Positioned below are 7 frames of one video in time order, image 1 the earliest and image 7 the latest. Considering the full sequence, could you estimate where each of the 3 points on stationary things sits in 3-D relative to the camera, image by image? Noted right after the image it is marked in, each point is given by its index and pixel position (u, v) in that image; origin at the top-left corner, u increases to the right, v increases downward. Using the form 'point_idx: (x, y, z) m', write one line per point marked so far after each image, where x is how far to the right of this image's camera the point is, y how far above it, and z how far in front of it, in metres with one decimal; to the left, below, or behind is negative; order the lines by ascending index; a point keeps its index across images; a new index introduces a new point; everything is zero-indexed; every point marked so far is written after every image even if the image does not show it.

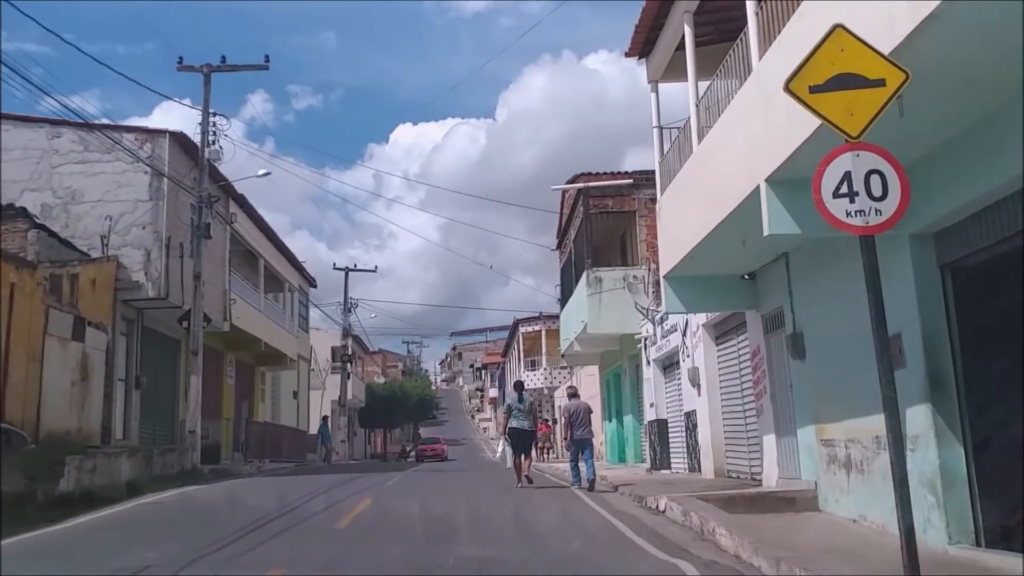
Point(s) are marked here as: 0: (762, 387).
0: (+4.1, -1.6, +13.7) m
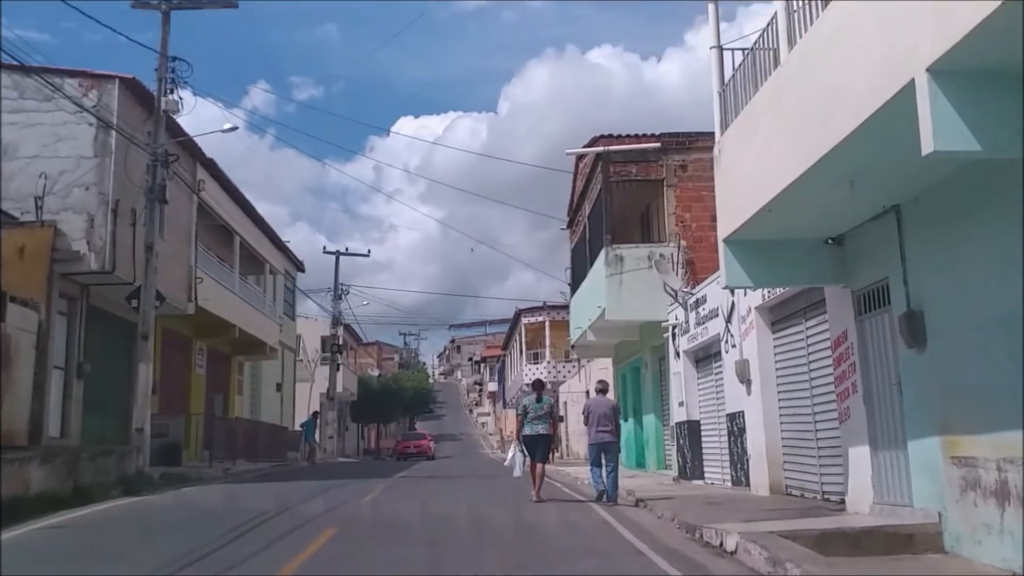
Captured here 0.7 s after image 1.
0: (+4.3, -1.2, +10.6) m
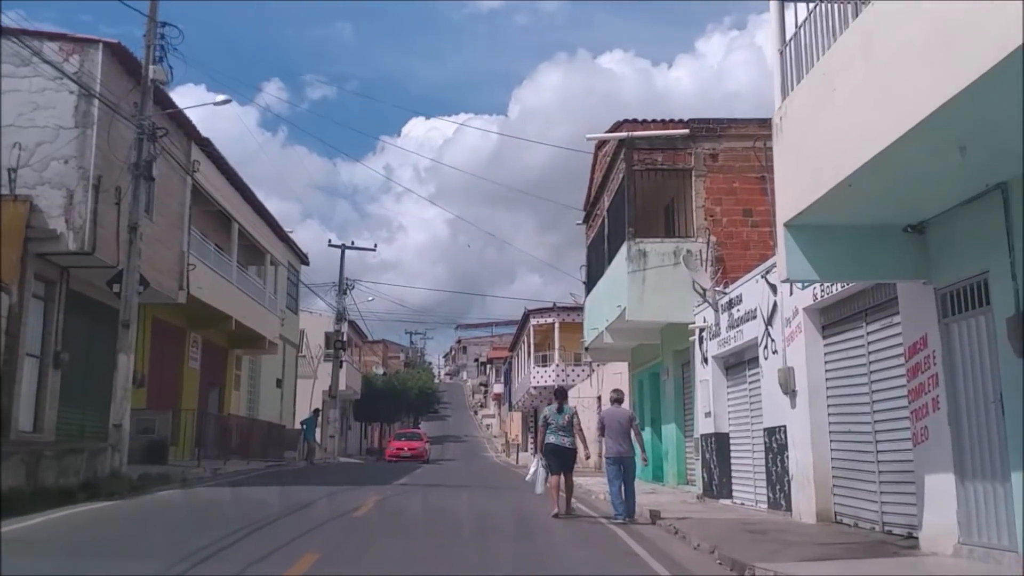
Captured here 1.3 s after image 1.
0: (+4.4, -1.2, +9.0) m
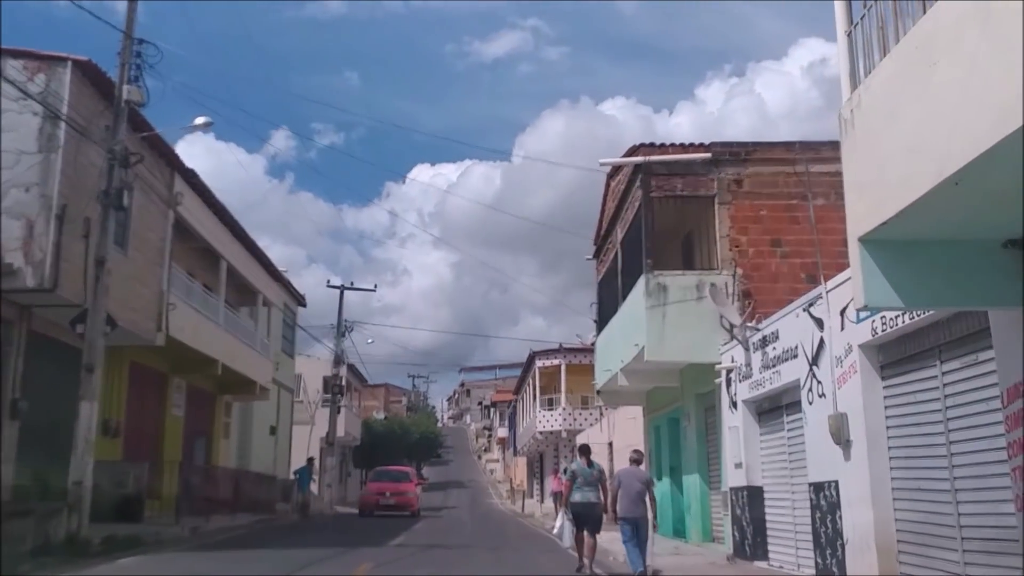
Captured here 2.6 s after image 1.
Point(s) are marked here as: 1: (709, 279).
0: (+4.6, -1.4, +7.4) m
1: (+3.8, +0.2, +16.1) m
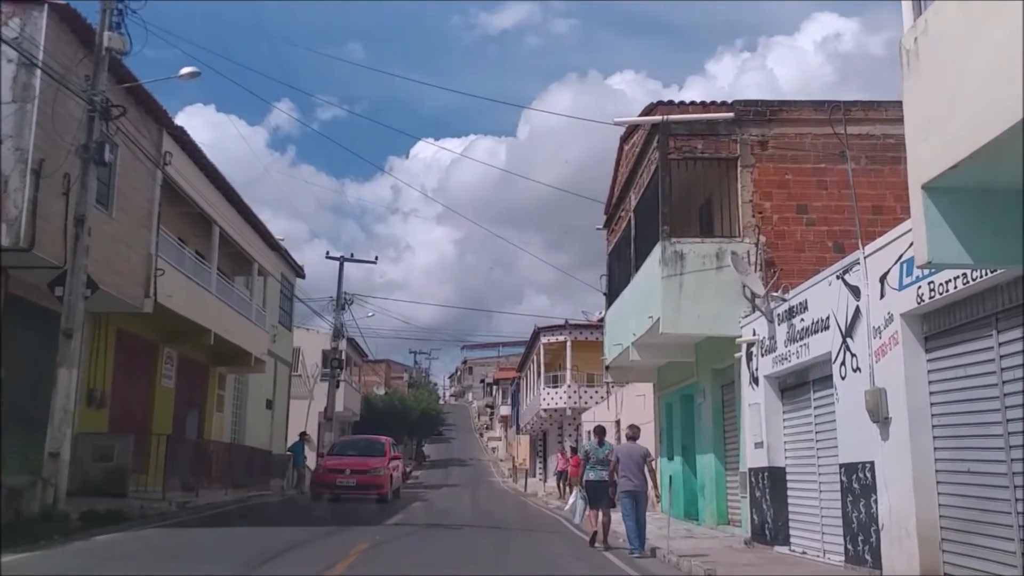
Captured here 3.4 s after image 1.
0: (+4.6, -1.1, +6.4) m
1: (+4.0, +0.8, +15.1) m
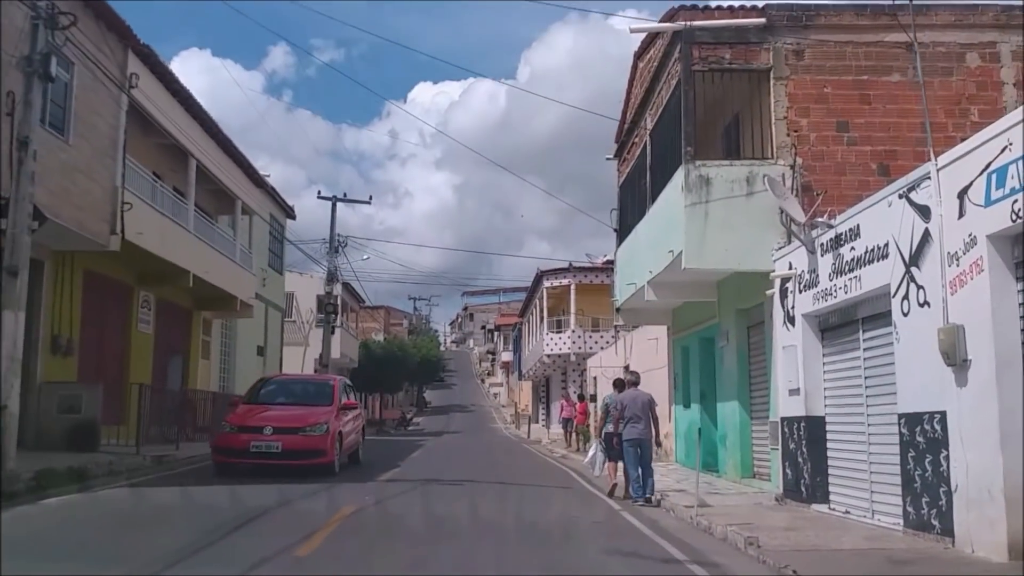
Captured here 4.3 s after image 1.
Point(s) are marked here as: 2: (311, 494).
0: (+4.7, -0.5, +4.8) m
1: (+4.0, +1.9, +13.4) m
2: (-3.0, -3.1, +12.4) m
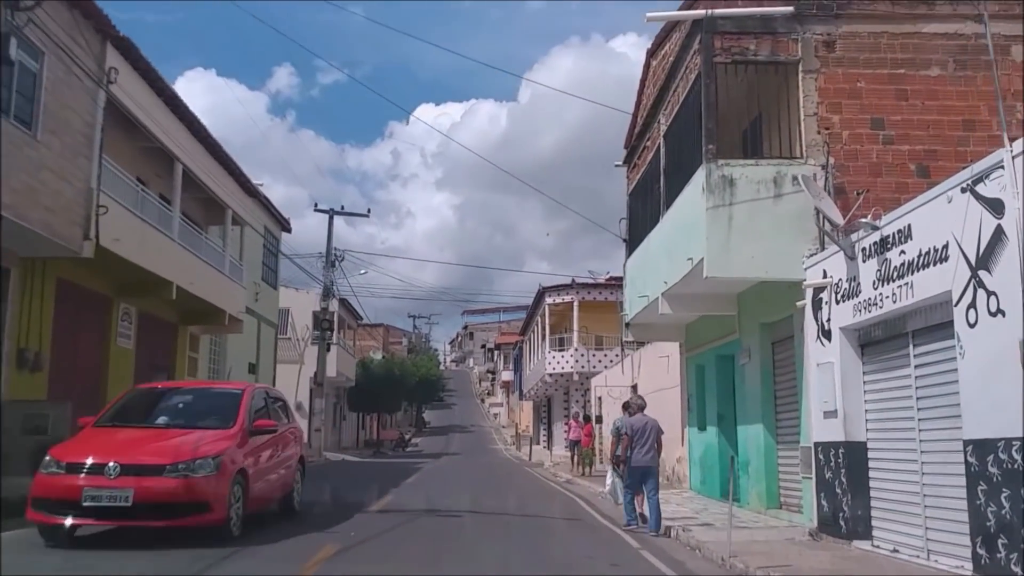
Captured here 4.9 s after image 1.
0: (+4.8, -0.4, +3.5) m
1: (+4.1, +1.7, +12.2) m
2: (-2.9, -3.2, +11.1) m
